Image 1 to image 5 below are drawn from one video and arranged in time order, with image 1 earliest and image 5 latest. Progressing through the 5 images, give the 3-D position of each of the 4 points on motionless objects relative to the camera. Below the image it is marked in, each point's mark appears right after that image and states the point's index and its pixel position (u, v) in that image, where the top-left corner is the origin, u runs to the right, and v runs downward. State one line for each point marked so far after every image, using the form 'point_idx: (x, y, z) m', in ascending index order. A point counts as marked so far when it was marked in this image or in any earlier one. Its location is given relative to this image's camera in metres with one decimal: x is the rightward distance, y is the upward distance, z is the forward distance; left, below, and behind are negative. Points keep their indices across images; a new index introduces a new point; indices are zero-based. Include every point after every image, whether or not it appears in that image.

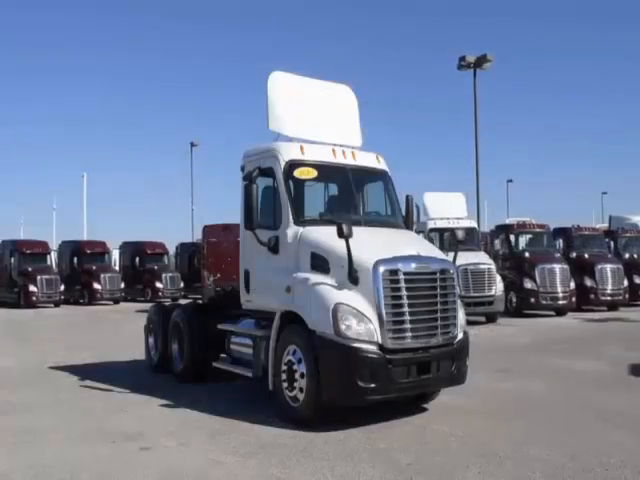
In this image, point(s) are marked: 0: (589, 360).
0: (+4.2, -1.9, +12.8) m
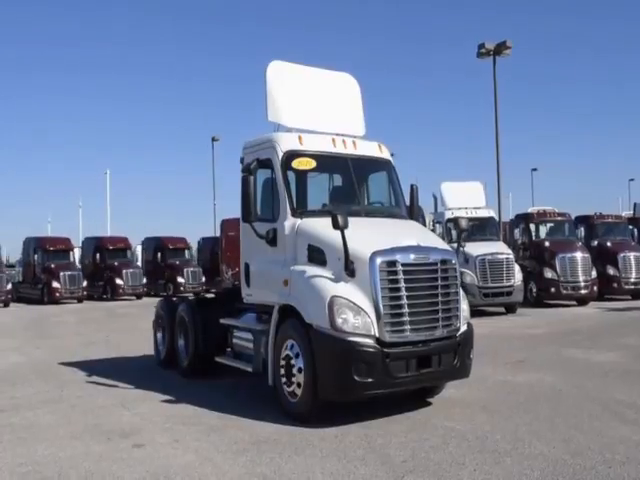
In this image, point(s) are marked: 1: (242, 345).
0: (+4.4, -1.7, +12.4) m
1: (-0.9, -1.3, +9.8) m
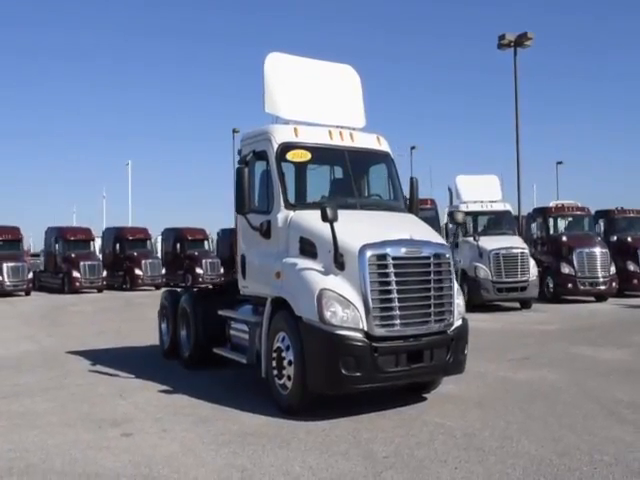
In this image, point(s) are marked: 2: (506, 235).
0: (+4.4, -1.7, +12.2) m
1: (-1.0, -1.2, +9.8) m
2: (+4.2, +0.1, +18.2) m
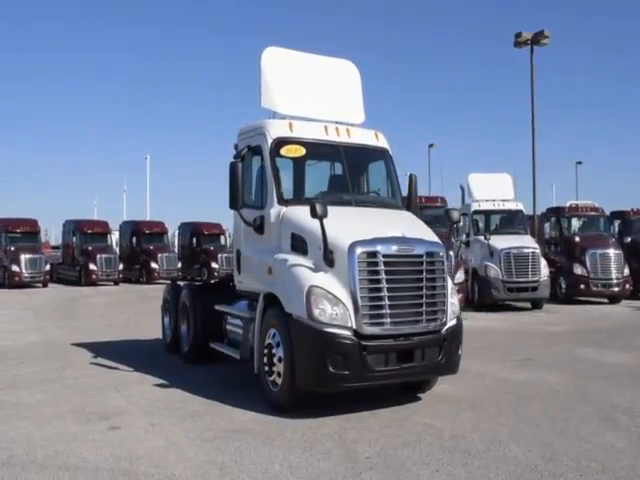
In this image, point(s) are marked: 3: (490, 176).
0: (+4.5, -1.7, +11.9) m
1: (-1.0, -1.1, +9.7) m
2: (+4.5, +0.1, +18.0) m
3: (+4.1, +1.5, +19.2) m
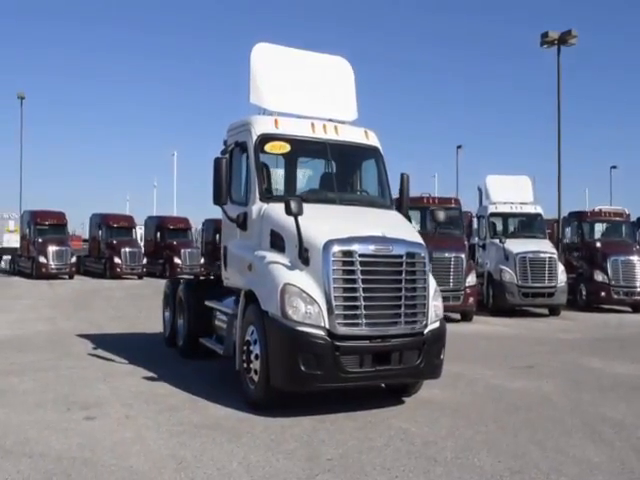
0: (+4.4, -1.8, +11.6) m
1: (-1.2, -1.1, +9.7) m
2: (+4.8, 0.0, +17.6) m
3: (+4.6, +1.4, +18.8) m
